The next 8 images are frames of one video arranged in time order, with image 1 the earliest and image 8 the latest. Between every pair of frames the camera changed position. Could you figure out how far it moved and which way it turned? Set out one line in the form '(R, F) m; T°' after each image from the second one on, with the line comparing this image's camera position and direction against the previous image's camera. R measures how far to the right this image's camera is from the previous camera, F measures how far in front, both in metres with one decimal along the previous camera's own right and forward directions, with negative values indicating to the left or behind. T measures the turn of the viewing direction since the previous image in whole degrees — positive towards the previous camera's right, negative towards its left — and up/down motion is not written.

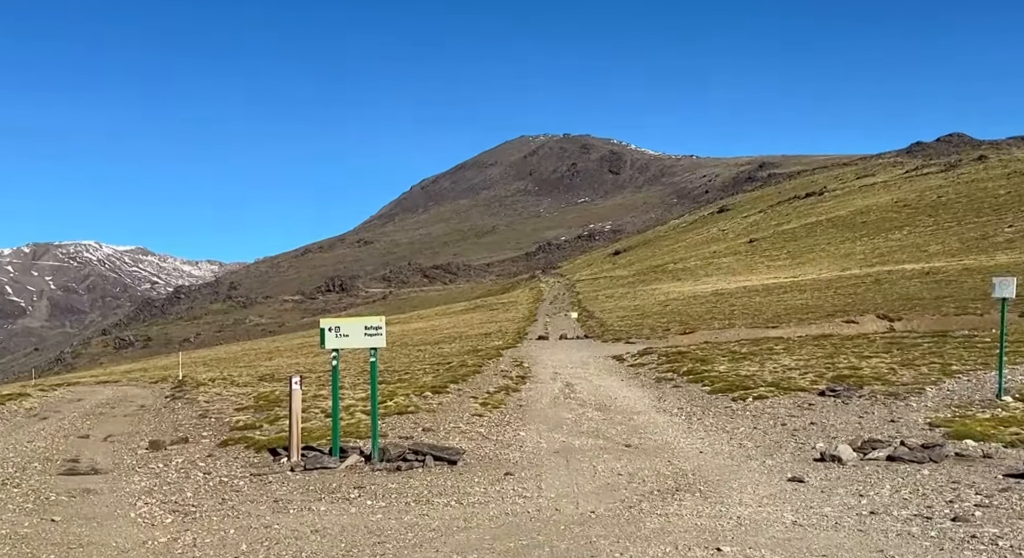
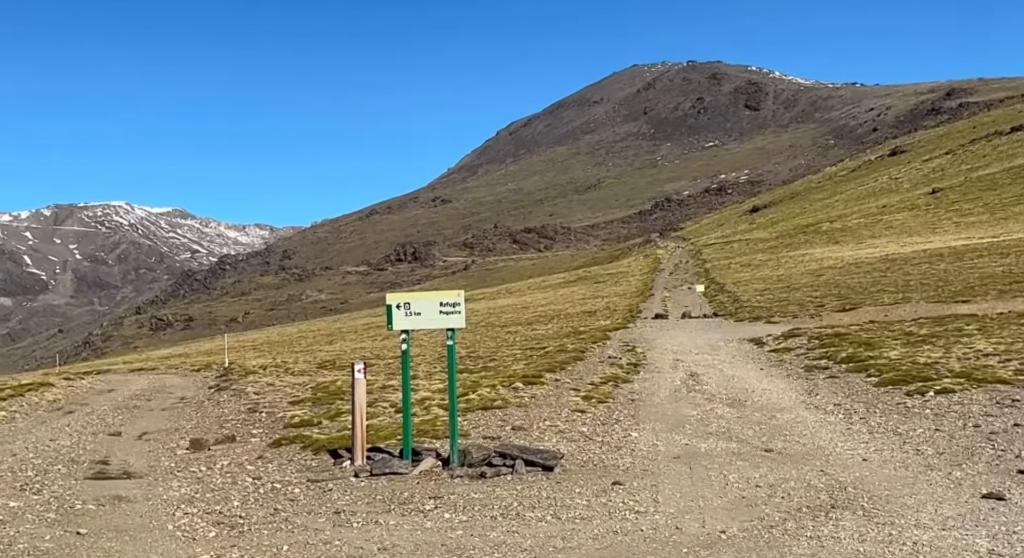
(-1.6, +8.6) m; -4°
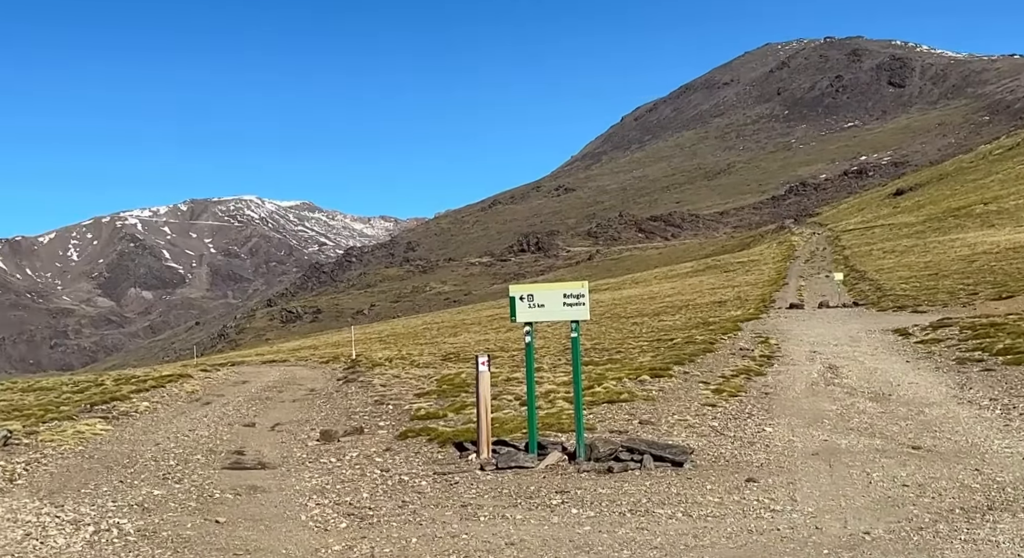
(-0.1, +0.9) m; -7°
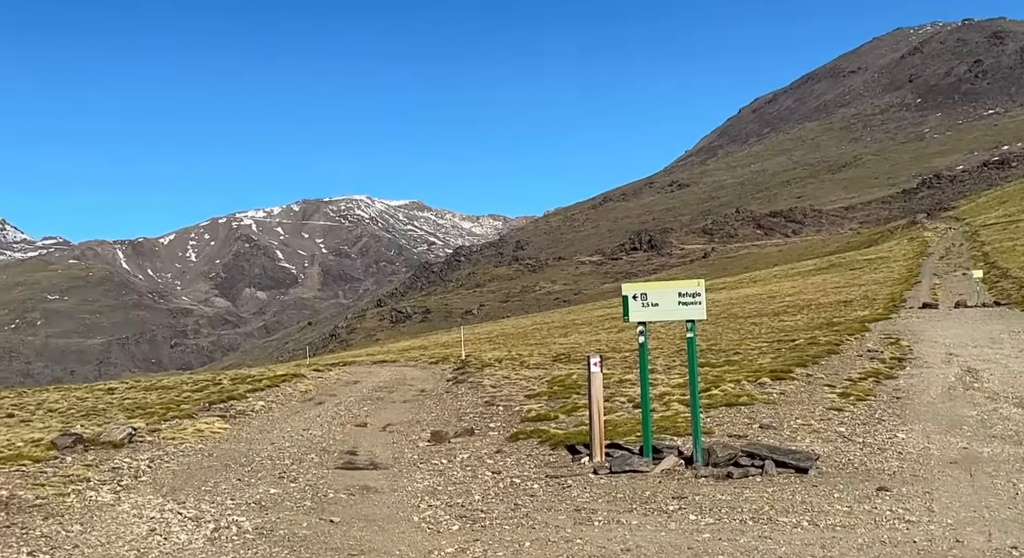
(-0.5, +0.8) m; -6°
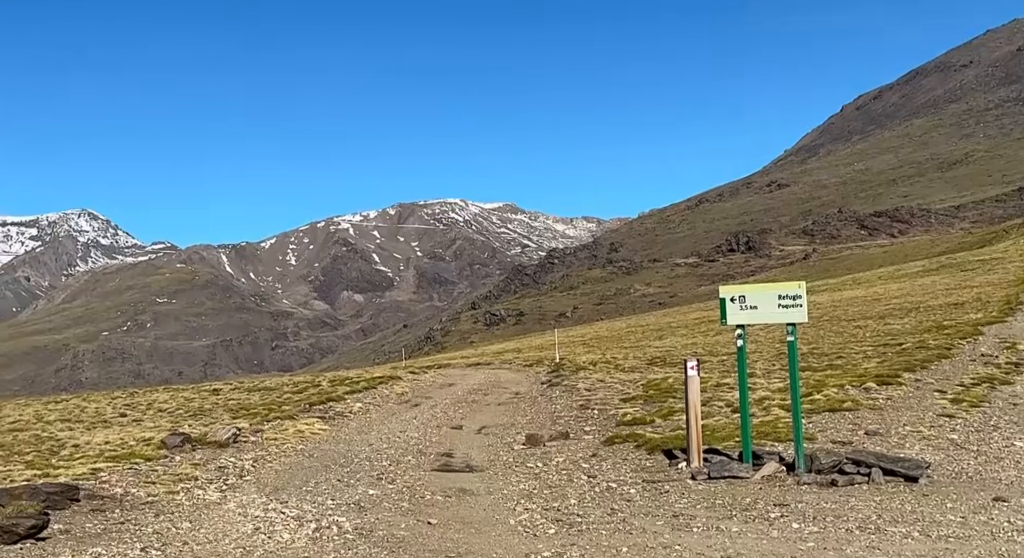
(-0.4, +0.2) m; -5°
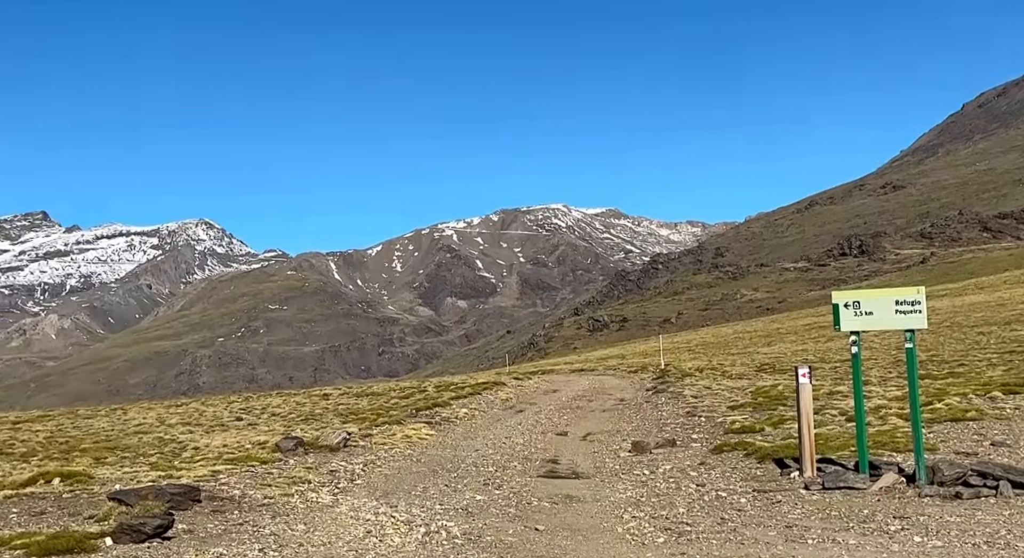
(-0.6, +0.2) m; -5°
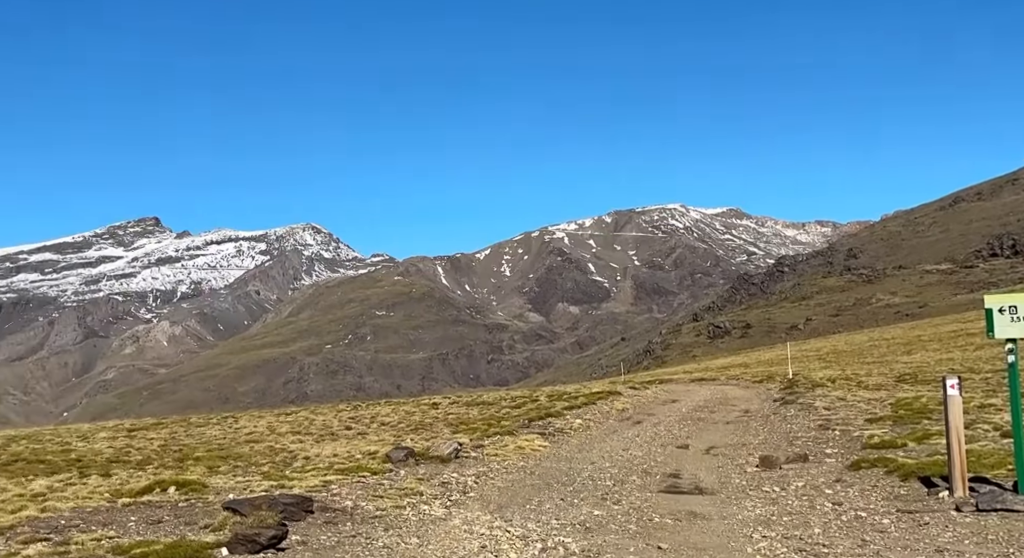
(-1.1, +2.0) m; -5°
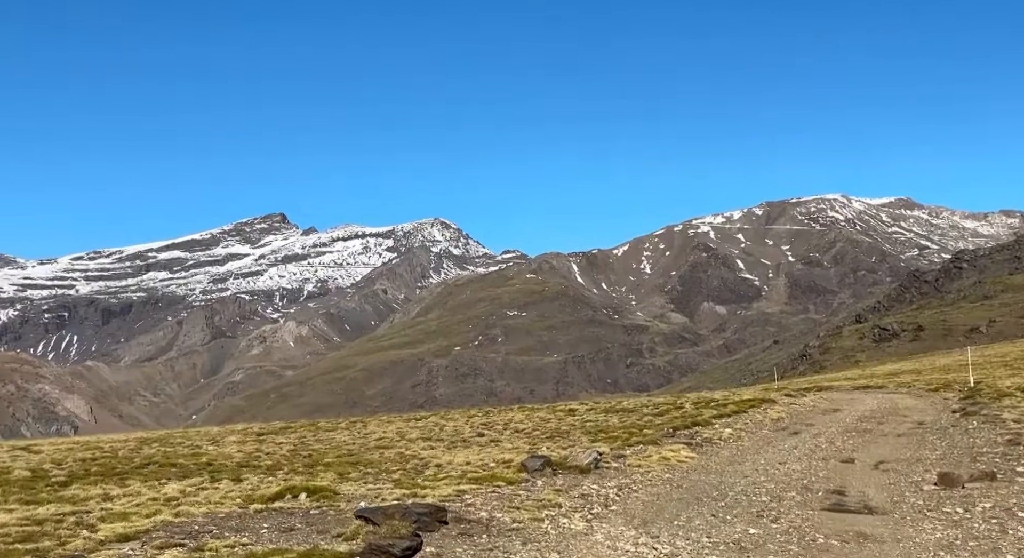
(-1.6, +2.9) m; -6°
